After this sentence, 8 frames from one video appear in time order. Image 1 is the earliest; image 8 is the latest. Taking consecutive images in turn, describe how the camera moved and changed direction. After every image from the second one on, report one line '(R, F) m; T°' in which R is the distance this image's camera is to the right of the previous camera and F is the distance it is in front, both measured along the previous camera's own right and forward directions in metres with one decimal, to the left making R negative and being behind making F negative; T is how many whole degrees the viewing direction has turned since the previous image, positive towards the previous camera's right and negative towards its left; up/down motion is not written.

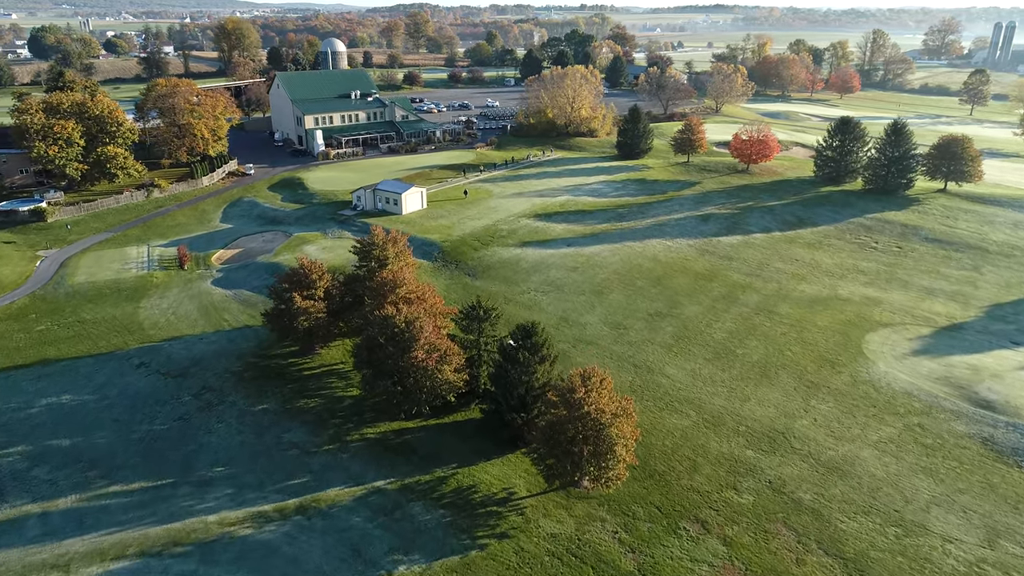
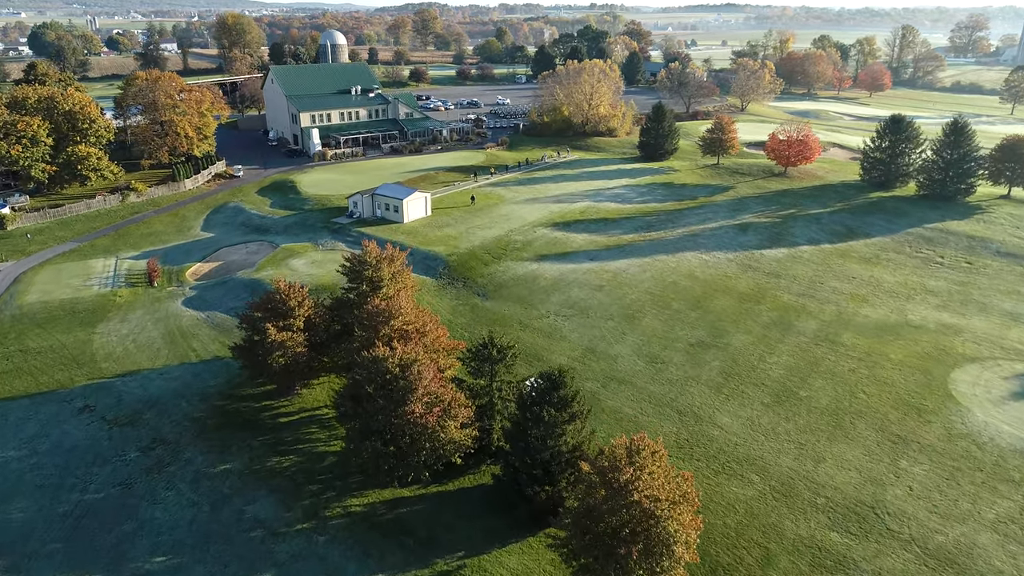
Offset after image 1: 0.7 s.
(-0.6, +7.3) m; -1°
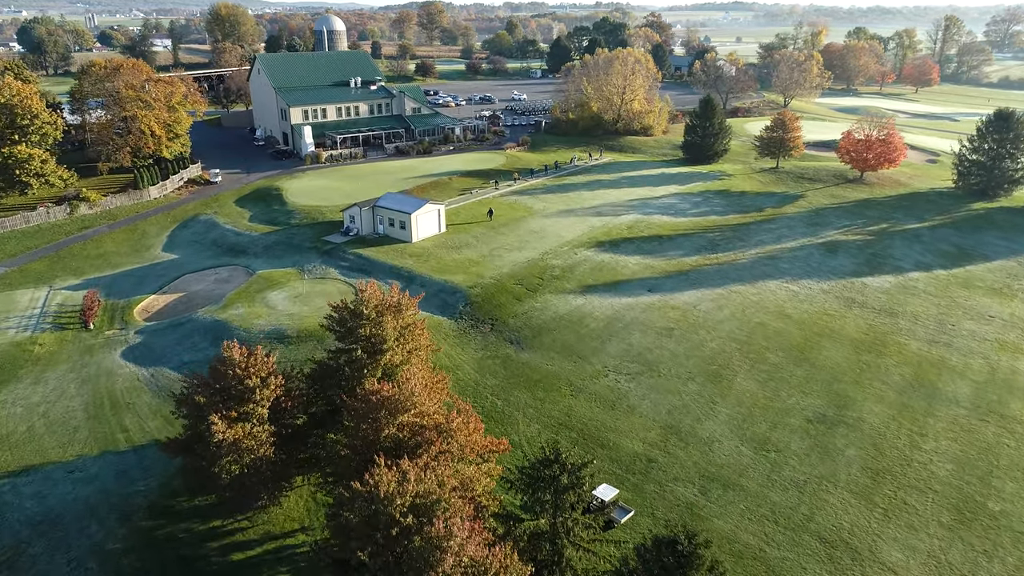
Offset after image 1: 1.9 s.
(-2.1, +11.5) m; 0°
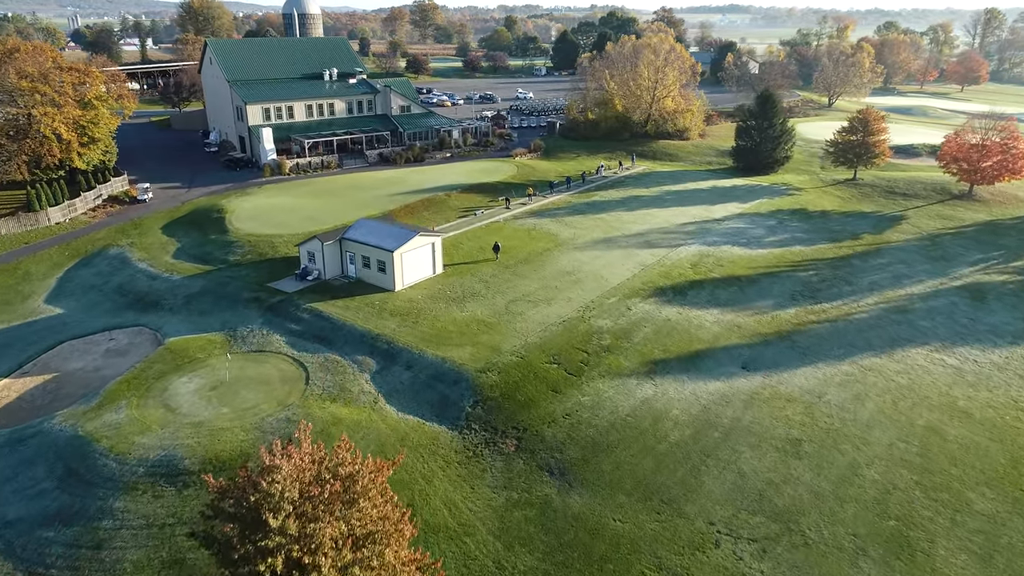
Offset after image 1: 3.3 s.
(-1.5, +14.0) m; 0°
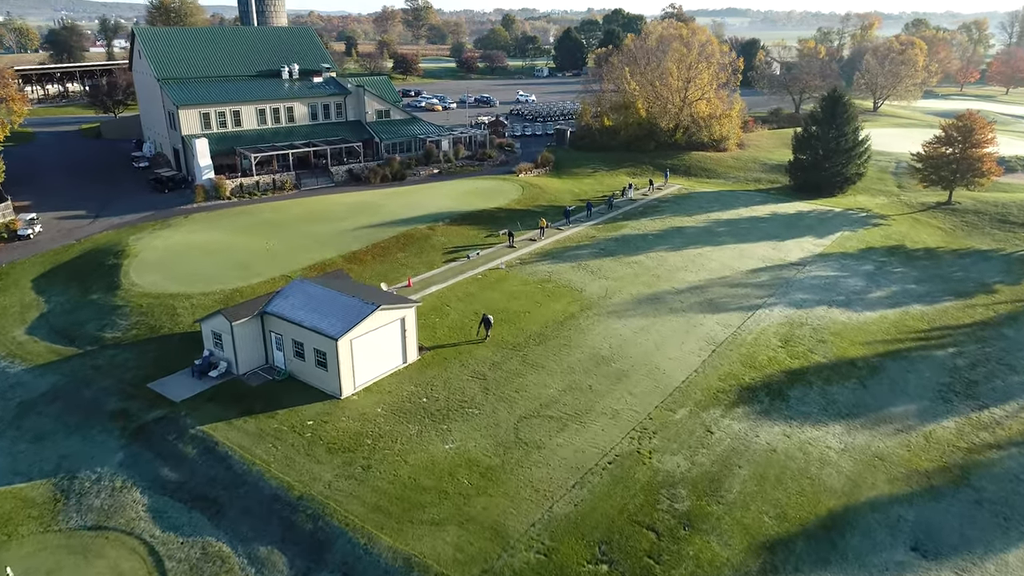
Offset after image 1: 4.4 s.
(-0.4, +11.9) m; 0°
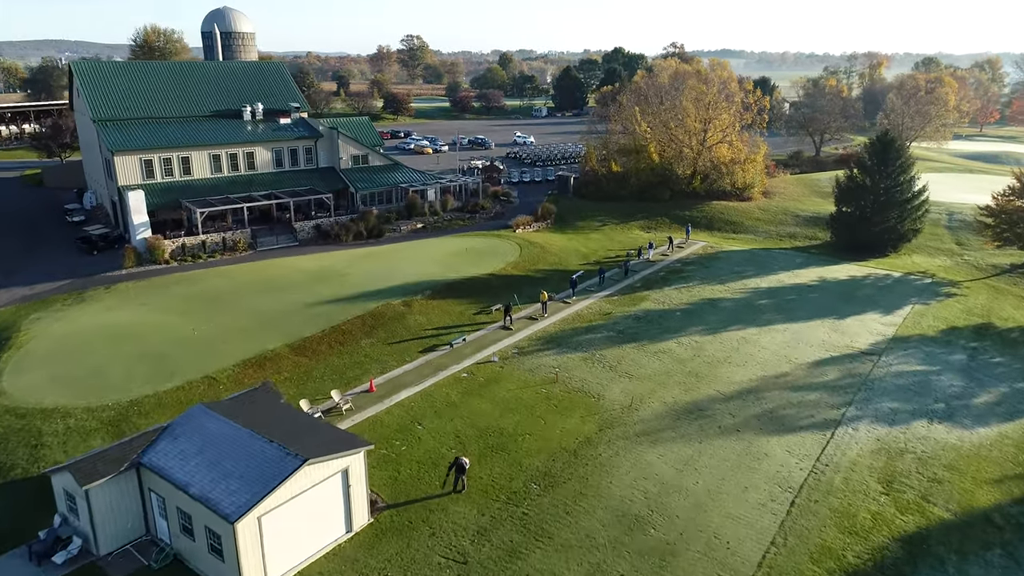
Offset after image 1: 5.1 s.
(+0.1, +7.2) m; 0°
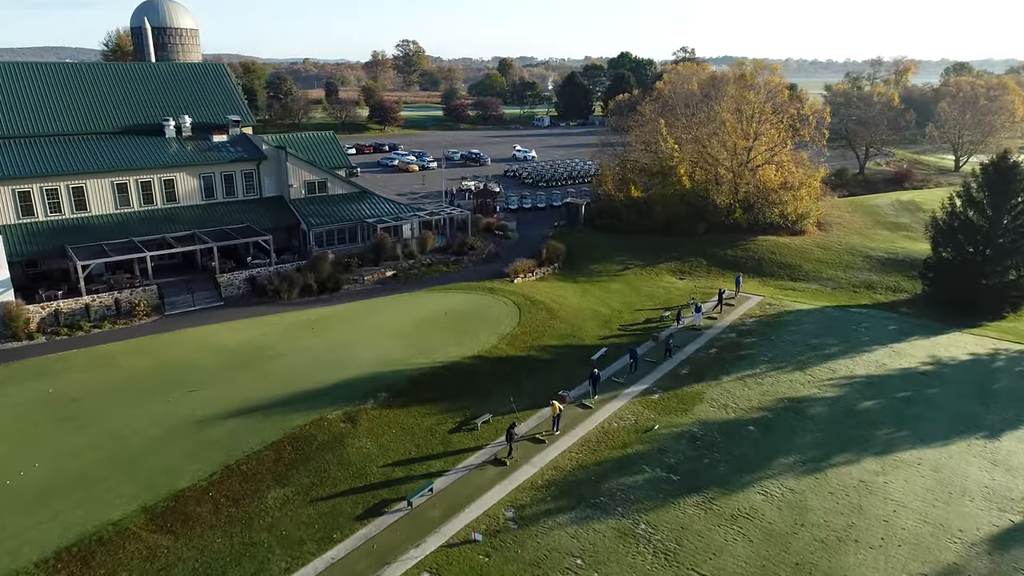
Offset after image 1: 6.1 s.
(+0.2, +9.7) m; 0°
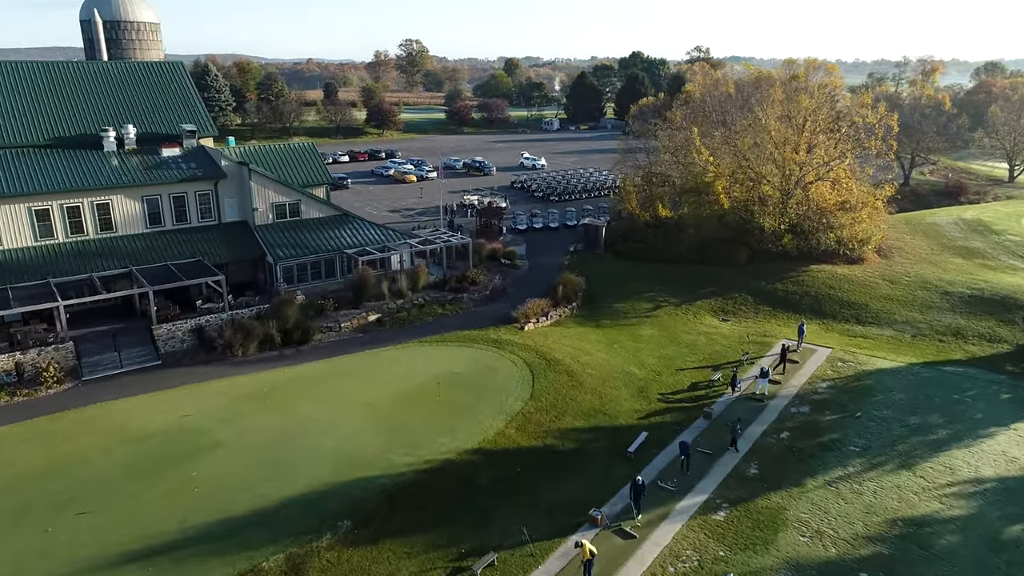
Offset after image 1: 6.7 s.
(-0.2, +6.0) m; 0°
